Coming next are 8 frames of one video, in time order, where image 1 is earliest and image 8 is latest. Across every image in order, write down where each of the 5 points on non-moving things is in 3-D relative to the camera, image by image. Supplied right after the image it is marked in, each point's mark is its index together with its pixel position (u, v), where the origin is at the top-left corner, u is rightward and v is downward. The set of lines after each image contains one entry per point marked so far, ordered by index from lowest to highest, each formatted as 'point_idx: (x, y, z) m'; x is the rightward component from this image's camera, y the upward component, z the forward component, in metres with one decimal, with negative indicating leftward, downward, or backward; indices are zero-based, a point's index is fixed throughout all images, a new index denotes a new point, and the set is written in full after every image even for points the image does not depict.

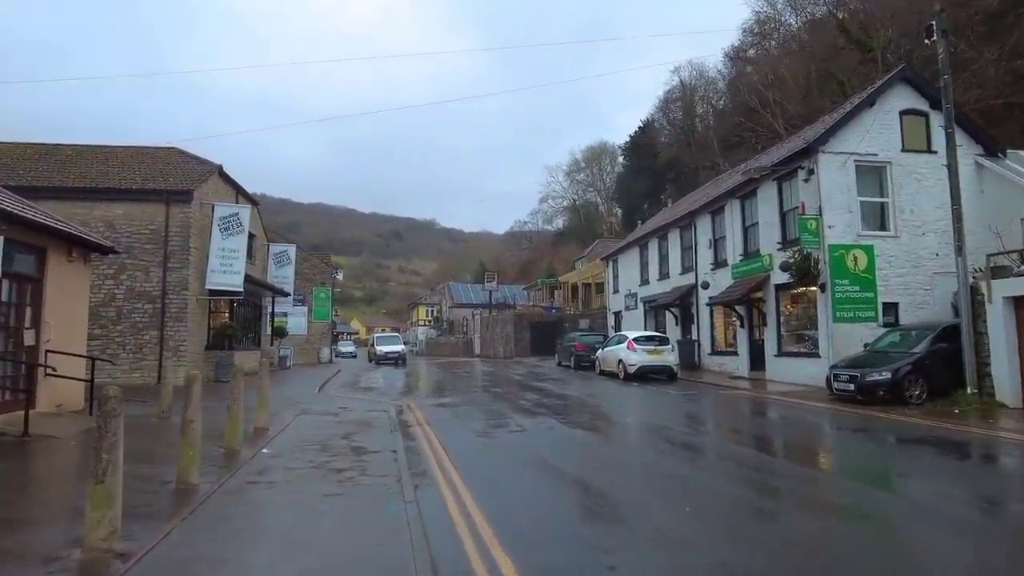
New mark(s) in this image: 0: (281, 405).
0: (-4.7, -2.4, +14.9) m
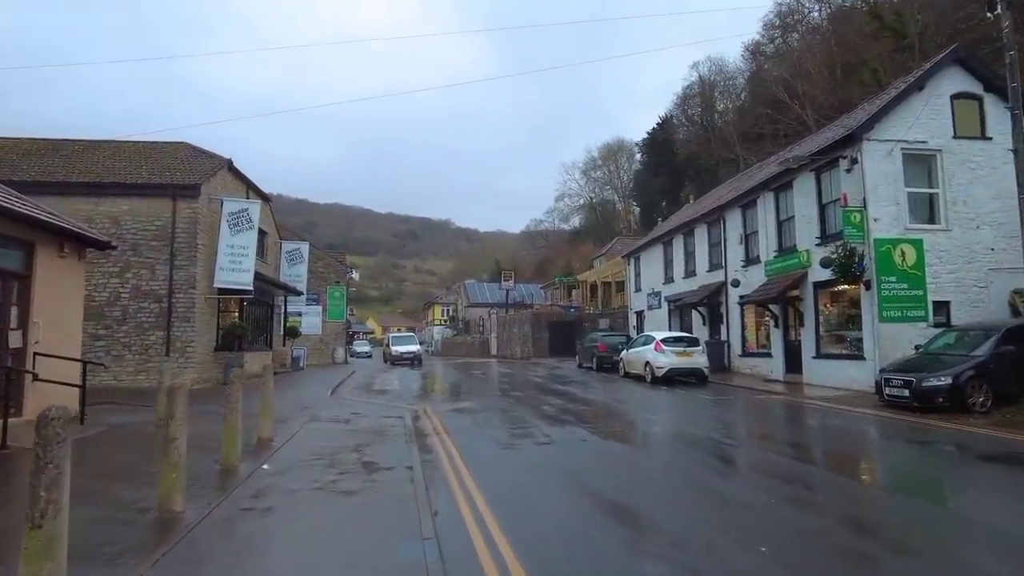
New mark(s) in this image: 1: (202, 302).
0: (-4.3, -2.4, +14.0) m
1: (-8.6, -0.4, +19.9) m
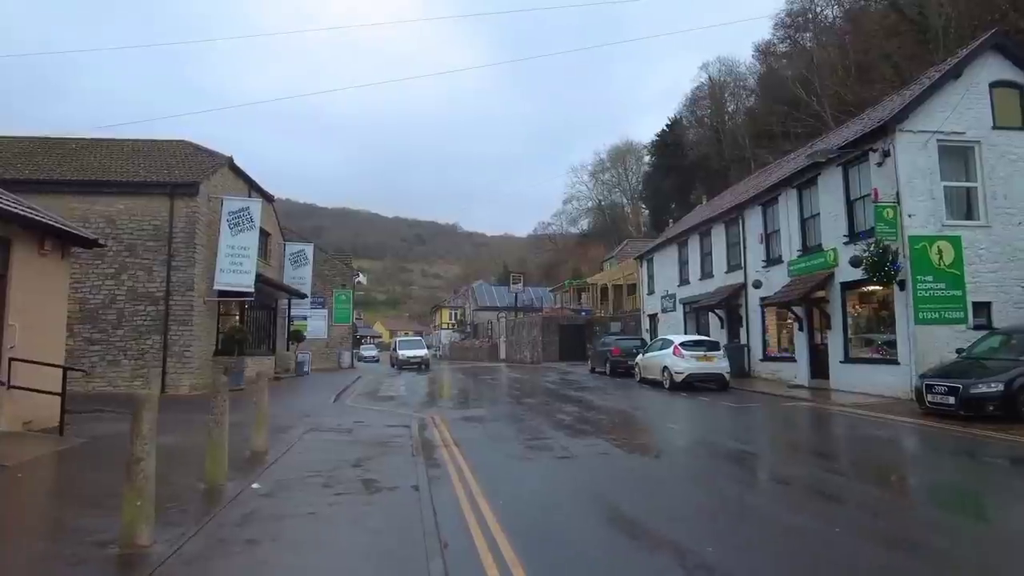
0: (-4.0, -2.4, +13.1) m
1: (-8.3, -0.4, +19.1) m
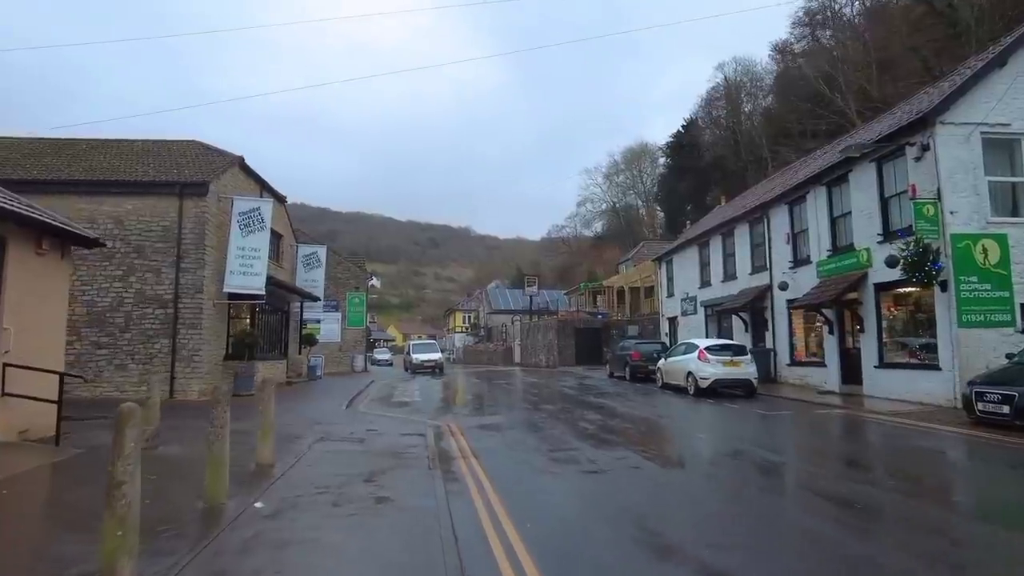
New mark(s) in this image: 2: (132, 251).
0: (-3.7, -2.4, +12.5) m
1: (-7.8, -0.5, +18.6) m
2: (-9.6, +0.9, +18.2) m
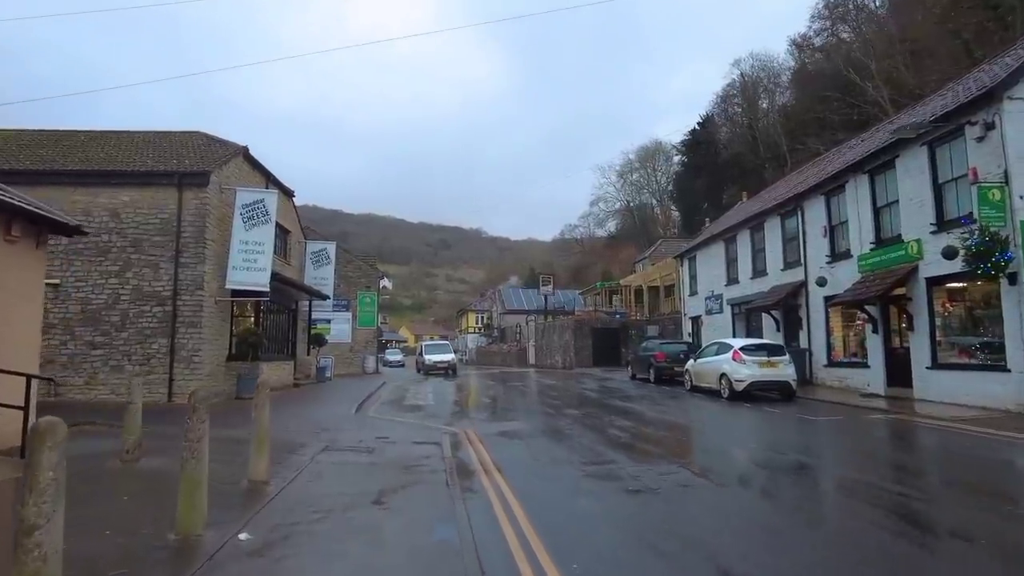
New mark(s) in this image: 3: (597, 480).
0: (-3.3, -2.3, +11.4) m
1: (-7.3, -0.4, +17.5) m
2: (-9.1, +1.0, +17.1) m
3: (+1.1, -2.4, +9.2) m
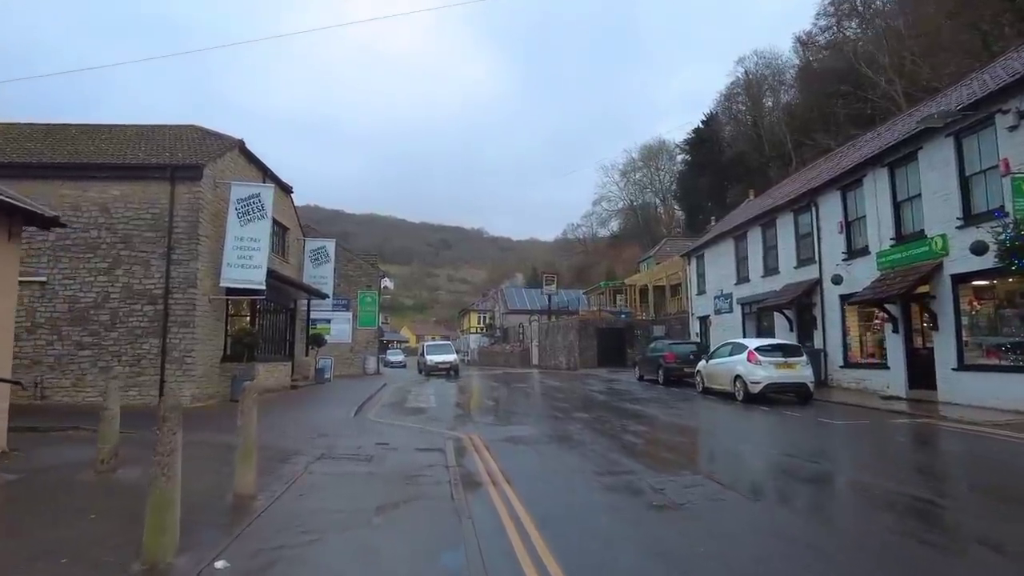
0: (-3.2, -2.3, +10.7) m
1: (-7.2, -0.4, +16.8) m
2: (-9.0, +1.1, +16.4) m
3: (+1.2, -2.4, +8.5) m
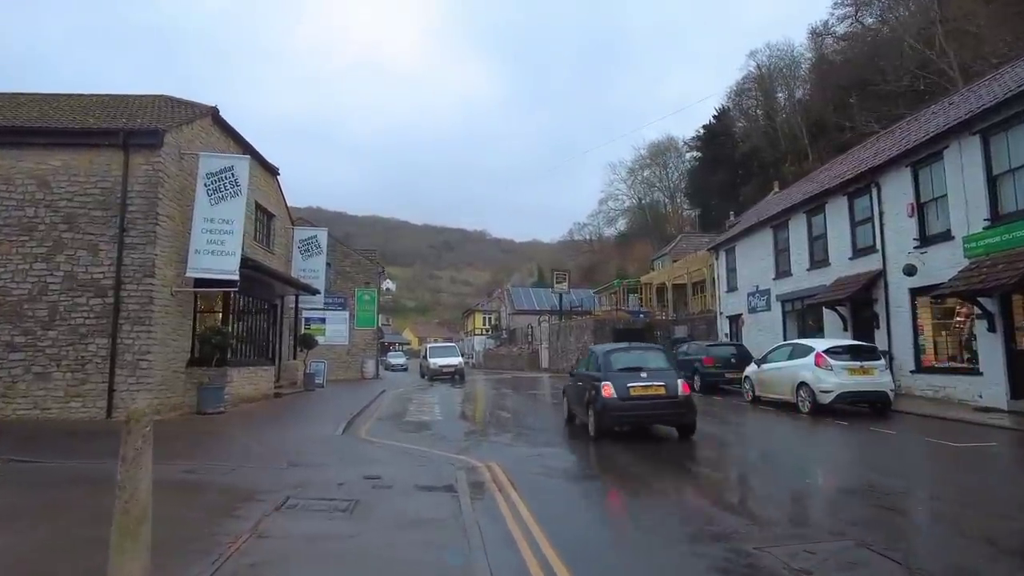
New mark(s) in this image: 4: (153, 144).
0: (-2.8, -2.1, +7.9) m
1: (-6.8, -0.2, +14.1) m
2: (-8.5, +1.3, +13.7) m
3: (+1.6, -2.2, +5.7) m
4: (-6.9, +2.8, +13.9) m
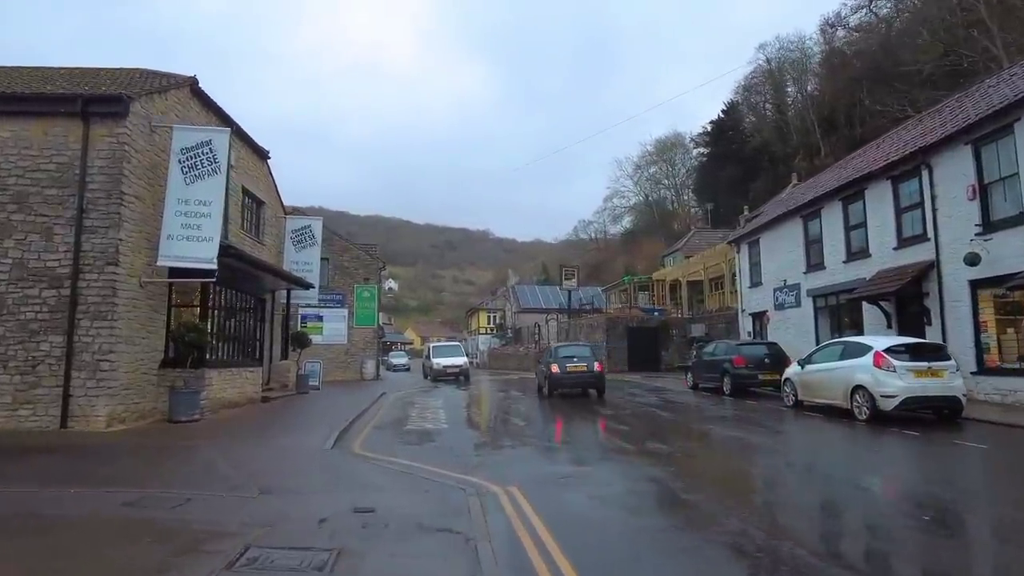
0: (-2.5, -1.9, +6.1) m
1: (-6.5, 0.0, +12.3) m
2: (-8.3, +1.4, +11.9) m
3: (+1.8, -2.0, +3.9) m
4: (-6.7, +2.9, +12.1) m
